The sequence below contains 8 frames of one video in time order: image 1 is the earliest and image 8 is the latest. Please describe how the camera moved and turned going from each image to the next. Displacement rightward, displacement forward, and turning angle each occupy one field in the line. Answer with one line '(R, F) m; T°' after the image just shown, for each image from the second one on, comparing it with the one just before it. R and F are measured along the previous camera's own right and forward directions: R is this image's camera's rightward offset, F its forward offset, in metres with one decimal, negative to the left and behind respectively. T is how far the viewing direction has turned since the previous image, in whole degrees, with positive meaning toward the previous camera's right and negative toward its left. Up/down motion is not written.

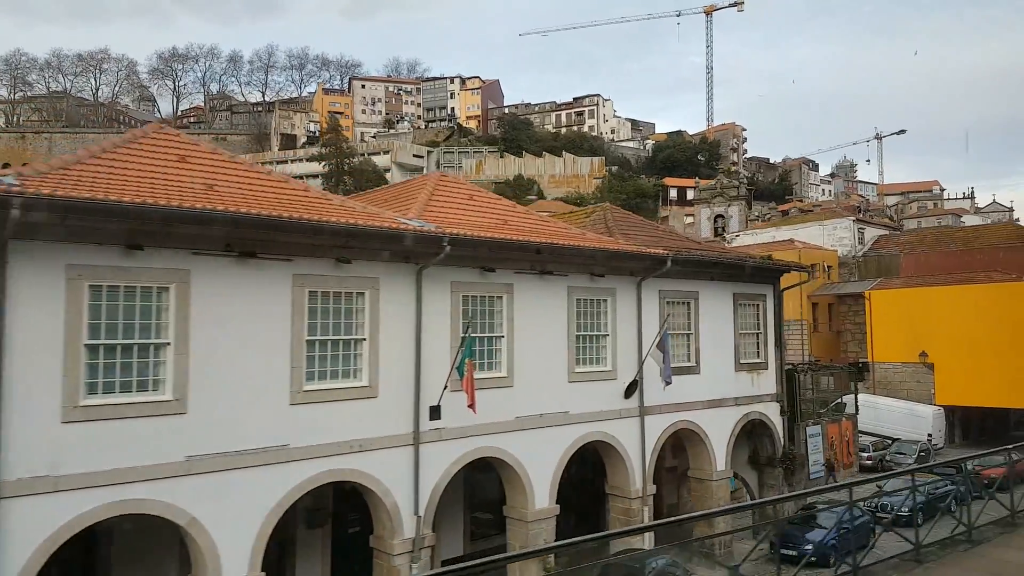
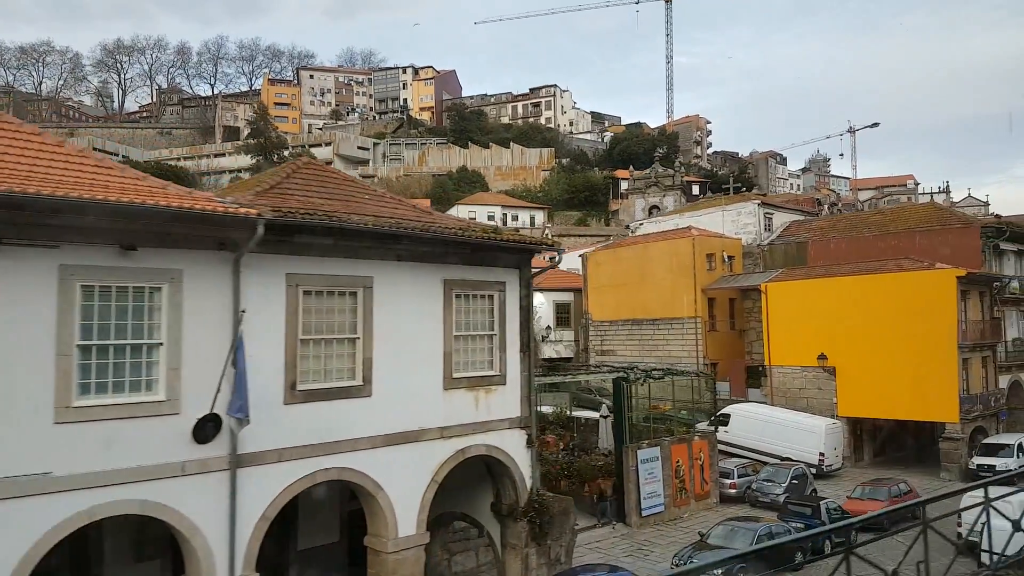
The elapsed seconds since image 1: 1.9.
(+6.0, +5.0) m; +1°
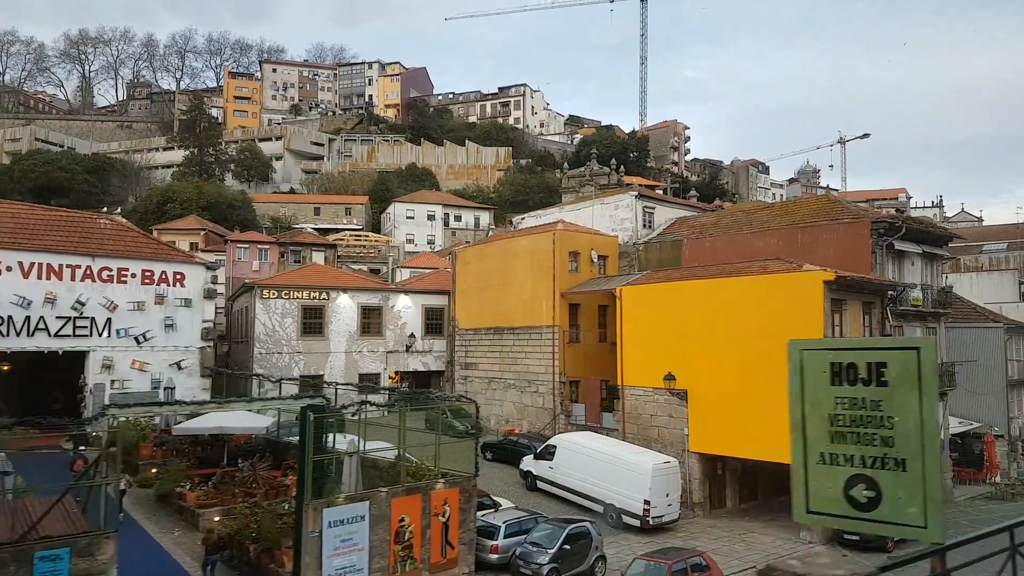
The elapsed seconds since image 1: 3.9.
(+6.8, +5.3) m; 0°
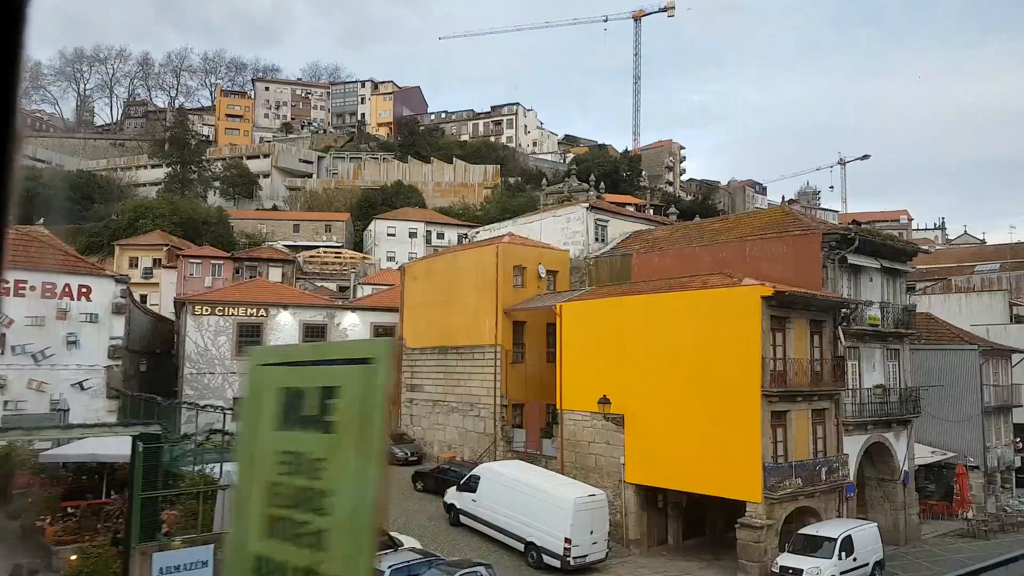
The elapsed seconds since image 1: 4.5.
(+2.3, +1.7) m; 0°
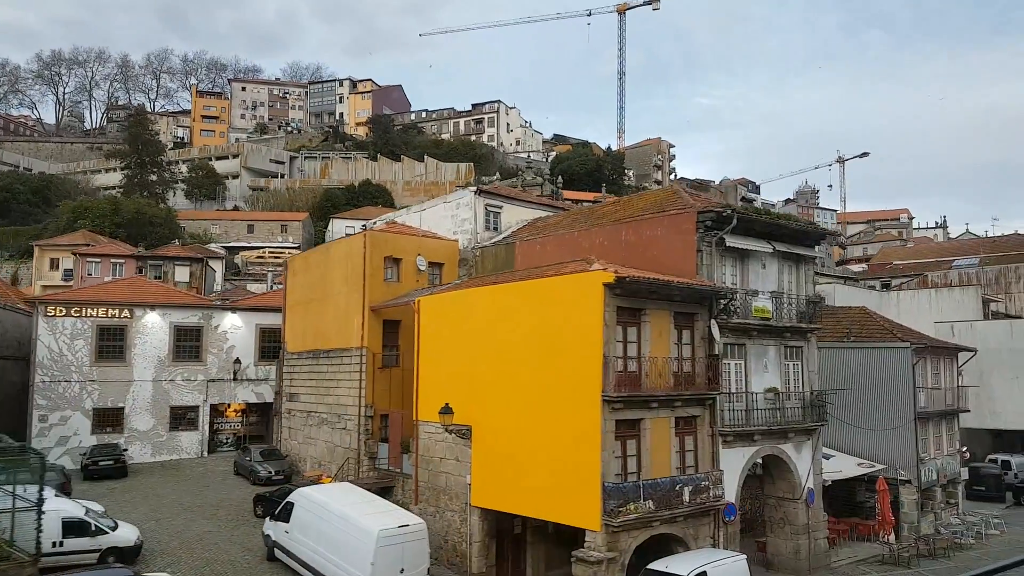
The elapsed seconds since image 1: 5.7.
(+4.4, +3.0) m; -1°
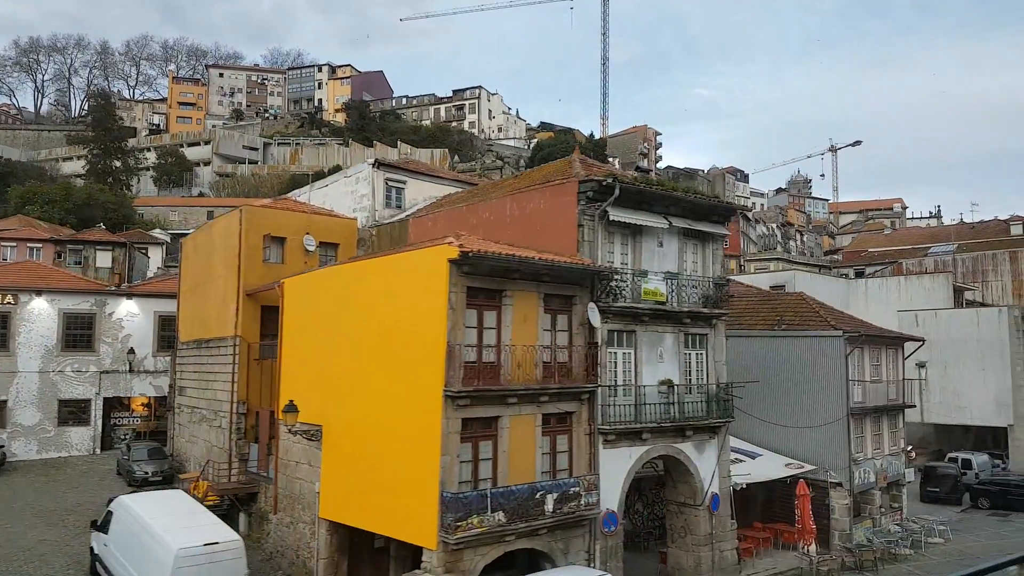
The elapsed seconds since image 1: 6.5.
(+2.9, +2.1) m; 0°
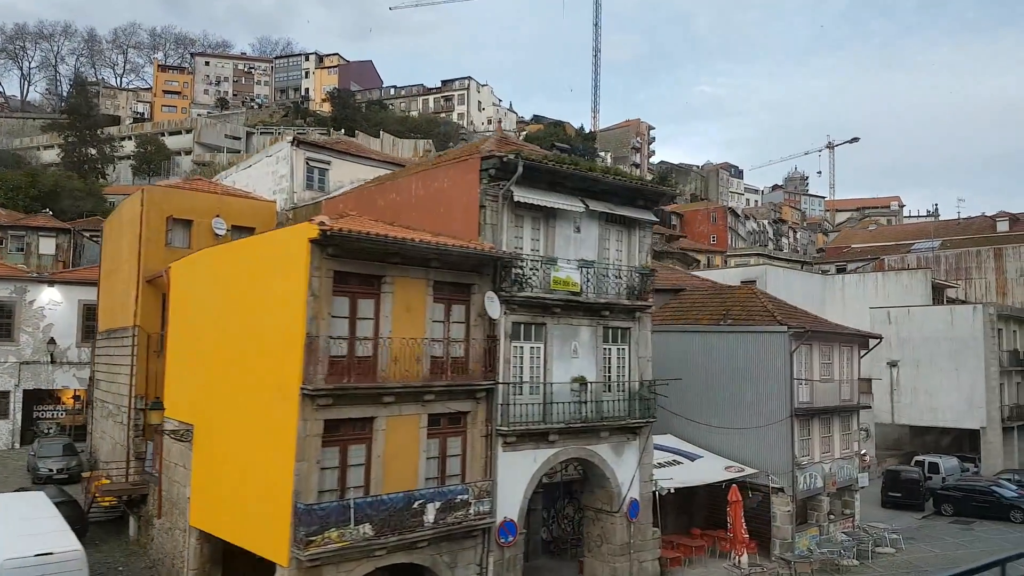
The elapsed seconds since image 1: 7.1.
(+2.0, +1.3) m; 0°
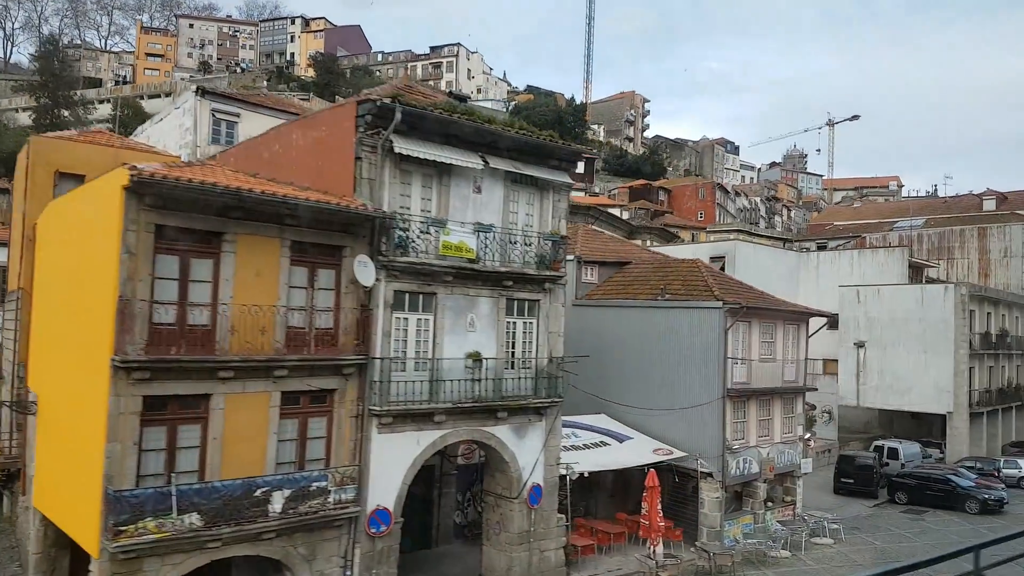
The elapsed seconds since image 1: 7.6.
(+2.0, +1.3) m; 0°
